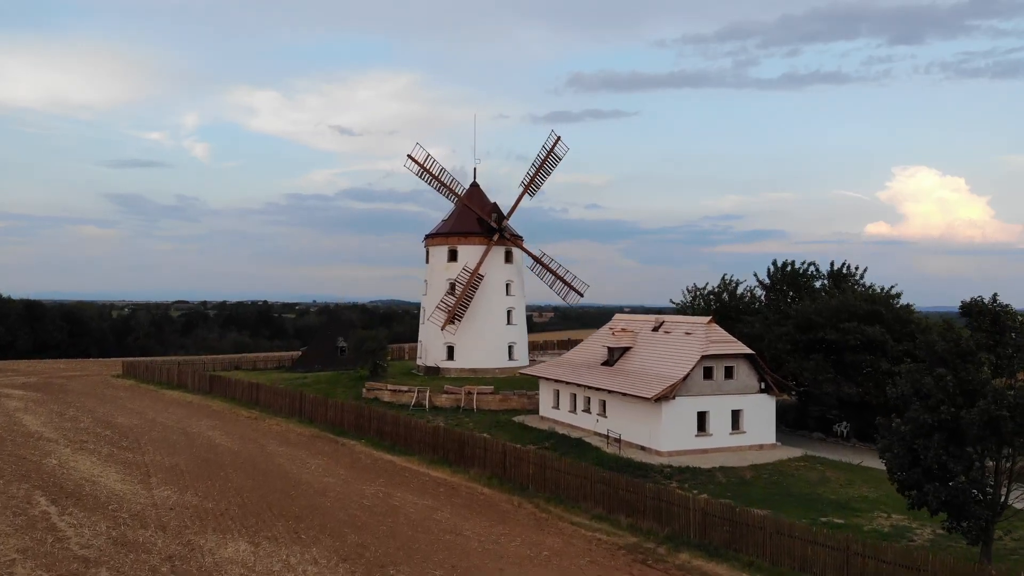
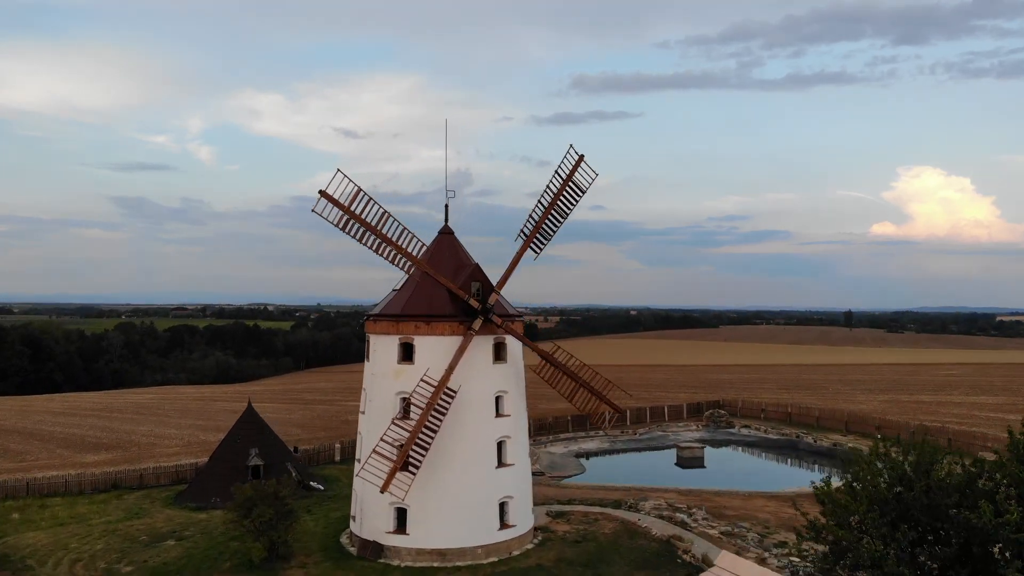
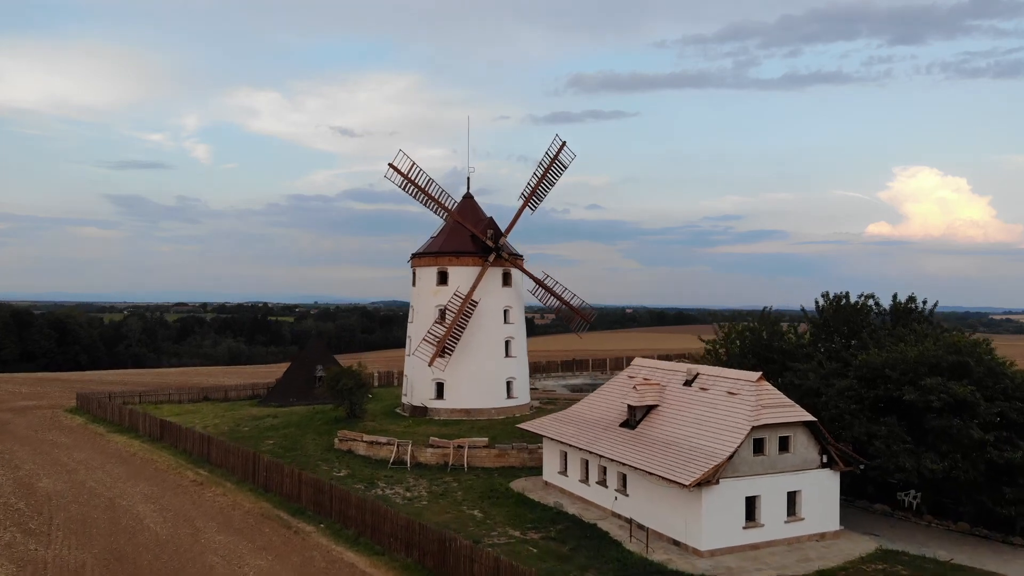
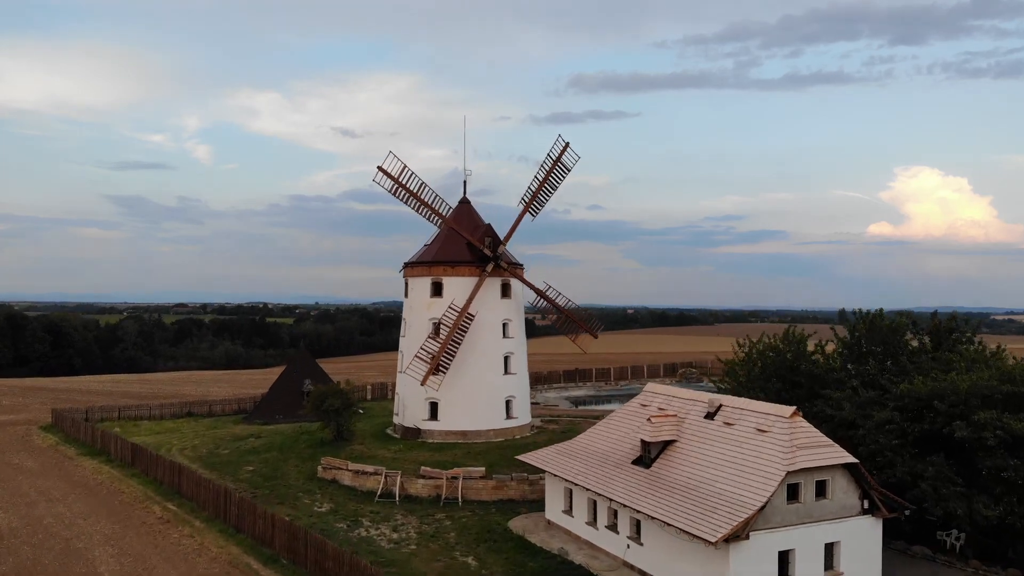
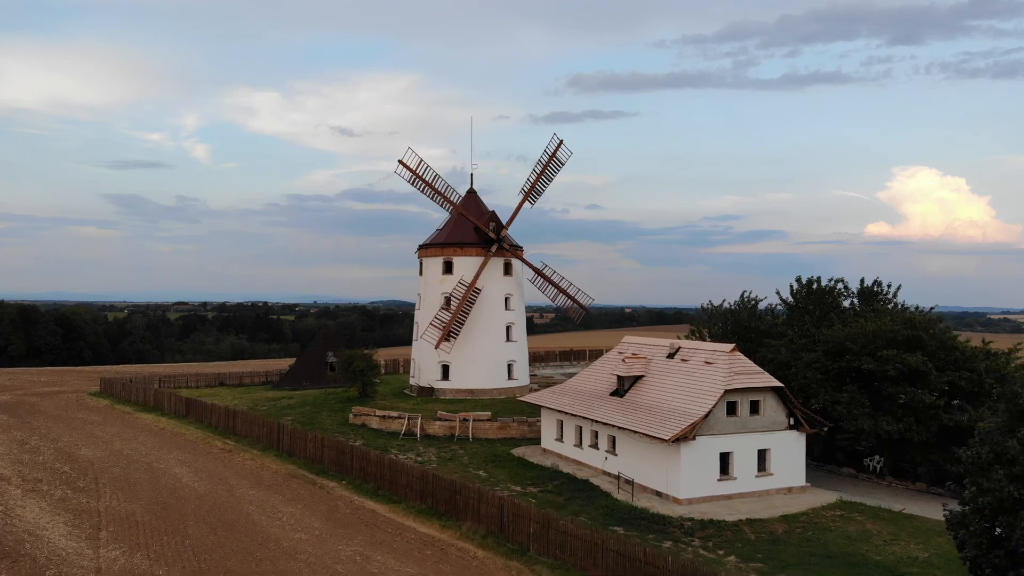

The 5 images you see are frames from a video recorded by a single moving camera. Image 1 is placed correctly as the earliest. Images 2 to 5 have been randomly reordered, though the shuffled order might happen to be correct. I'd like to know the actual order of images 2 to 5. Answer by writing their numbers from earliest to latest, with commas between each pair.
5, 3, 4, 2
